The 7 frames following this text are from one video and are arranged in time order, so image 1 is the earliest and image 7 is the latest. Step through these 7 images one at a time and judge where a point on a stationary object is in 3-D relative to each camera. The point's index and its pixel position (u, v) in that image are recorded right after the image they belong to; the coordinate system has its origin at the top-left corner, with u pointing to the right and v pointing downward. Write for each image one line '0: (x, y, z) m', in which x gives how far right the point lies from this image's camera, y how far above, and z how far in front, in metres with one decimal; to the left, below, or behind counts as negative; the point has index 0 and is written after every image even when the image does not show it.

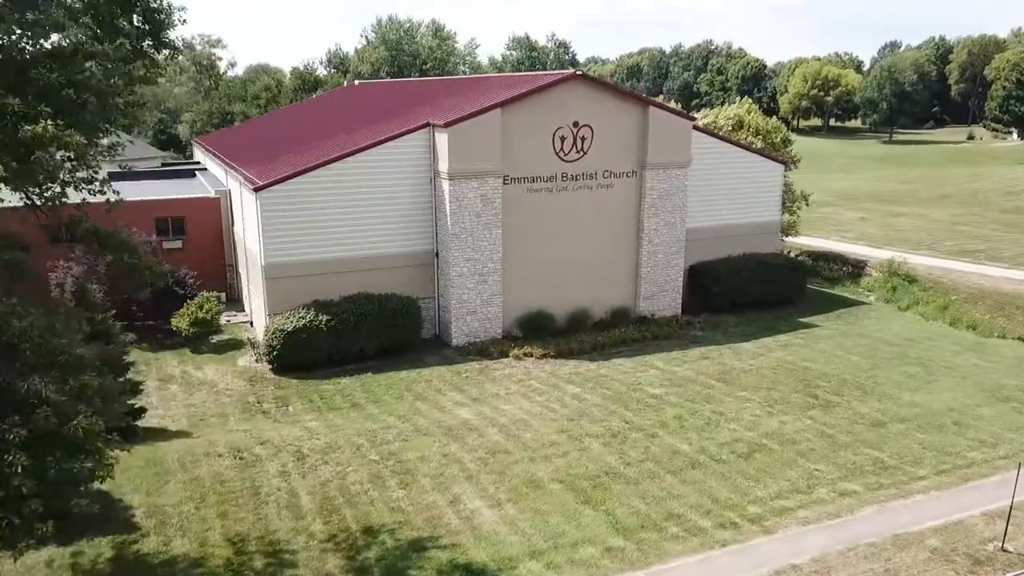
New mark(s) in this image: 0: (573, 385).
0: (+1.3, -2.2, +18.5) m
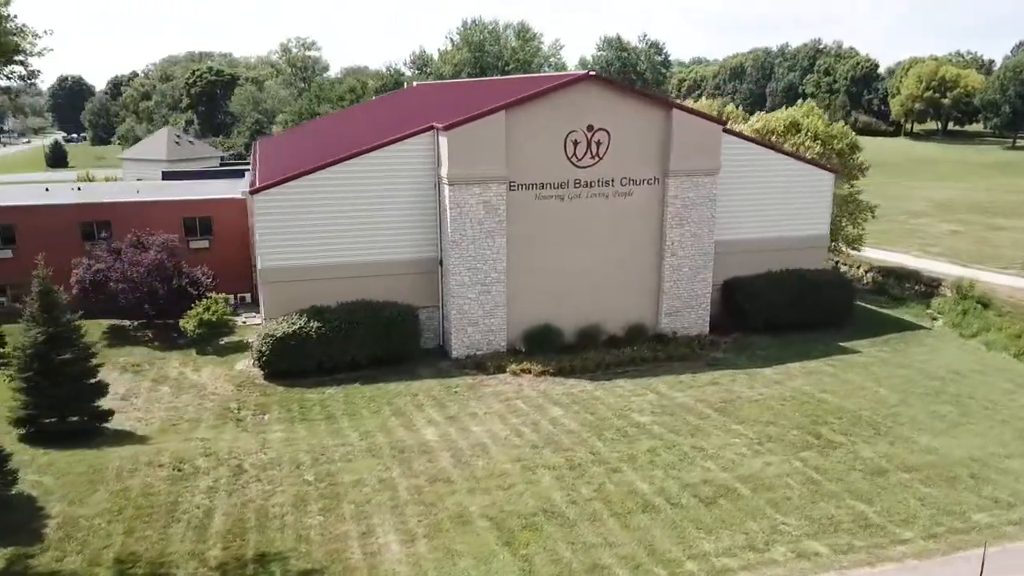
0: (+0.9, -2.6, +17.3) m
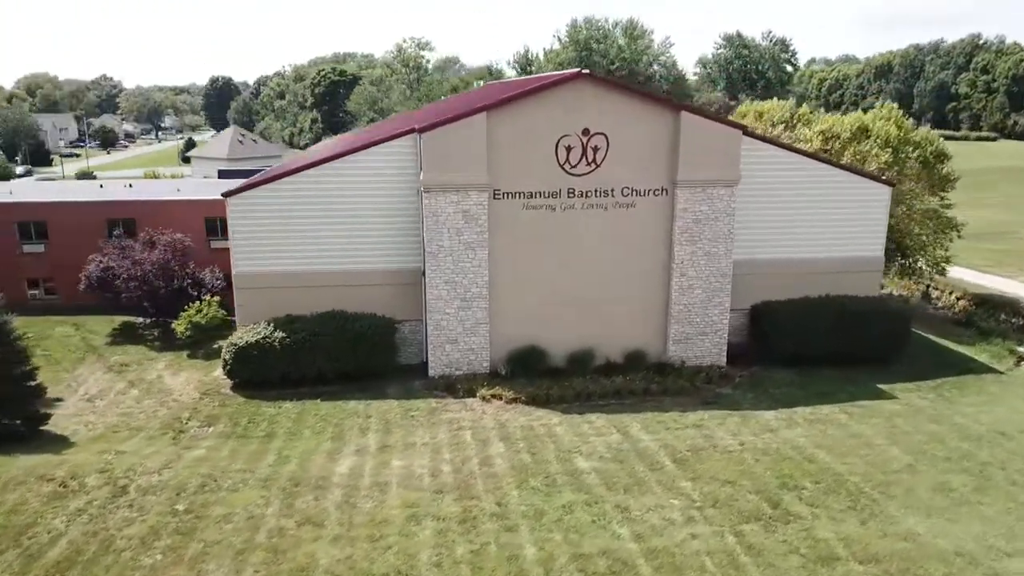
0: (-0.3, -3.0, +15.6) m
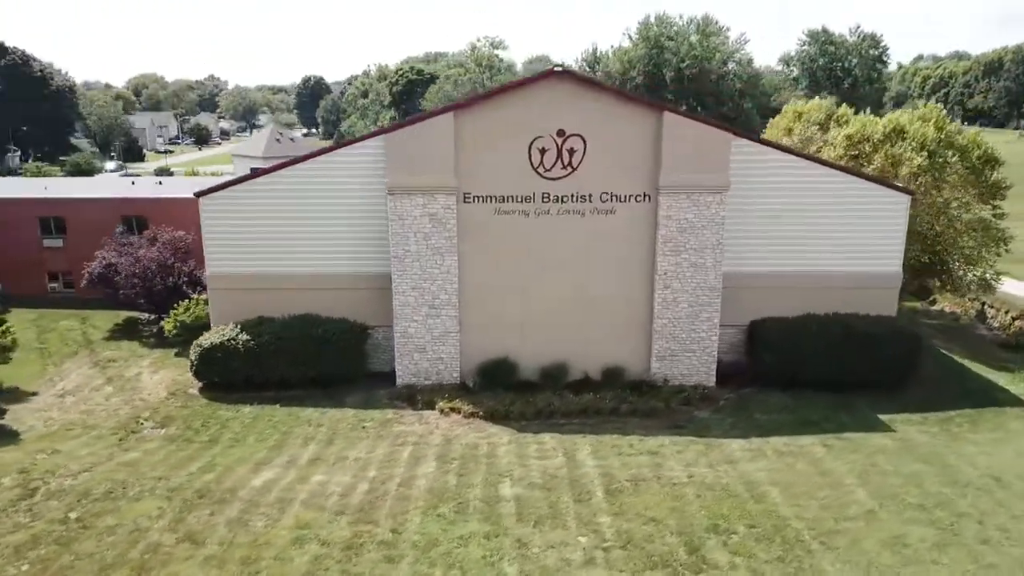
0: (-1.4, -3.1, +14.7) m
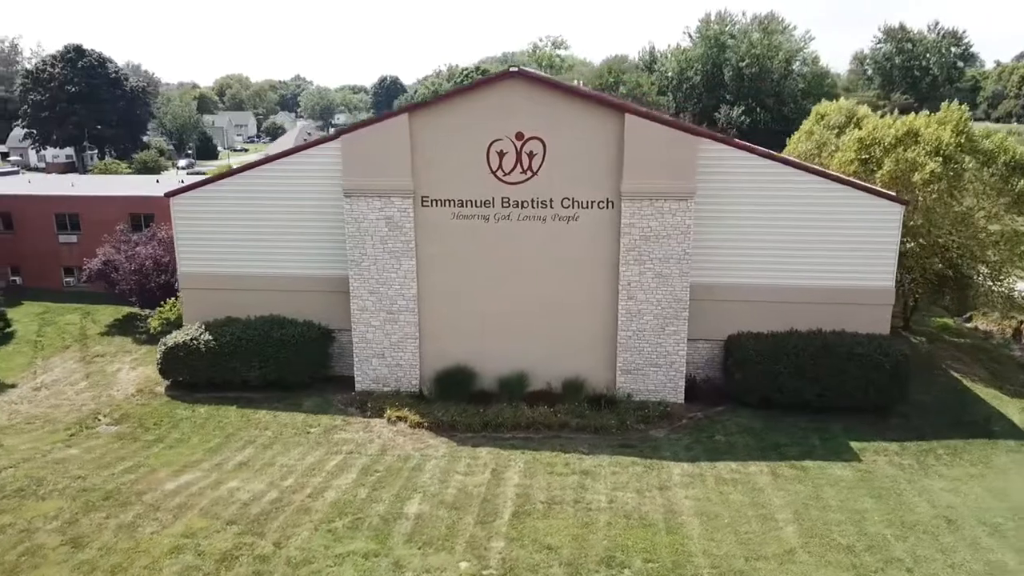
0: (-2.8, -3.3, +14.4) m
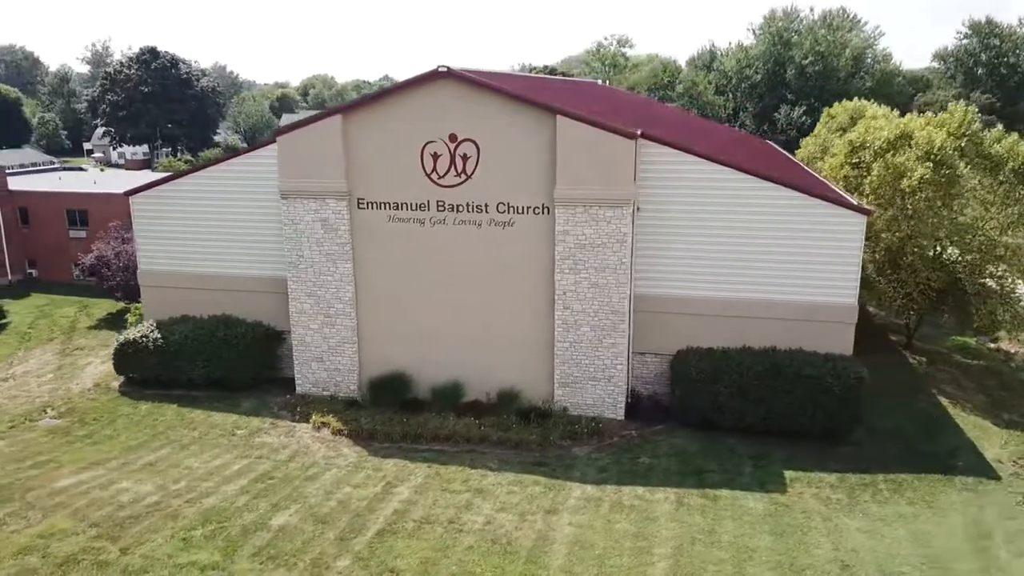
0: (-4.6, -3.3, +14.2) m
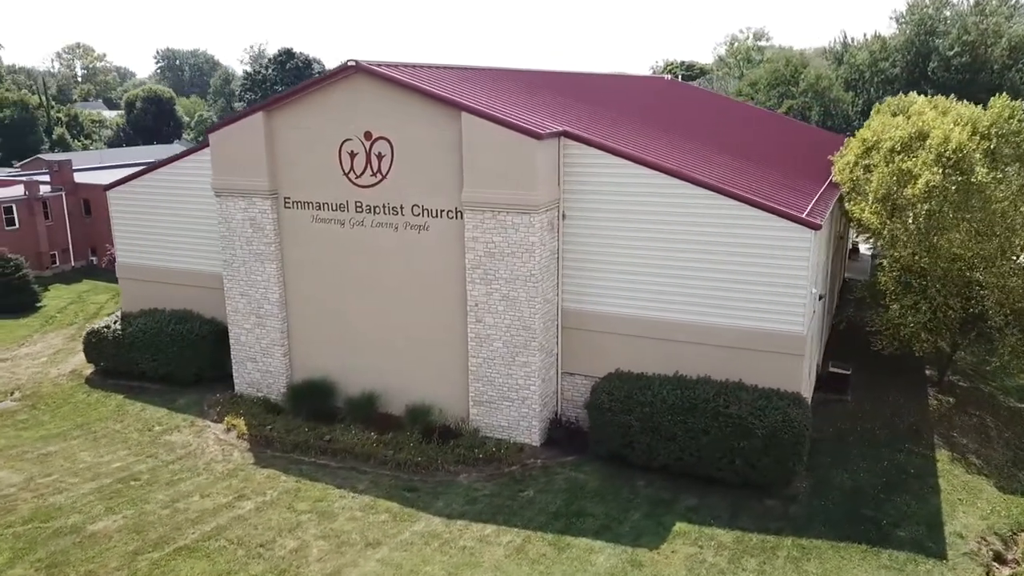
0: (-6.8, -3.3, +14.1) m
